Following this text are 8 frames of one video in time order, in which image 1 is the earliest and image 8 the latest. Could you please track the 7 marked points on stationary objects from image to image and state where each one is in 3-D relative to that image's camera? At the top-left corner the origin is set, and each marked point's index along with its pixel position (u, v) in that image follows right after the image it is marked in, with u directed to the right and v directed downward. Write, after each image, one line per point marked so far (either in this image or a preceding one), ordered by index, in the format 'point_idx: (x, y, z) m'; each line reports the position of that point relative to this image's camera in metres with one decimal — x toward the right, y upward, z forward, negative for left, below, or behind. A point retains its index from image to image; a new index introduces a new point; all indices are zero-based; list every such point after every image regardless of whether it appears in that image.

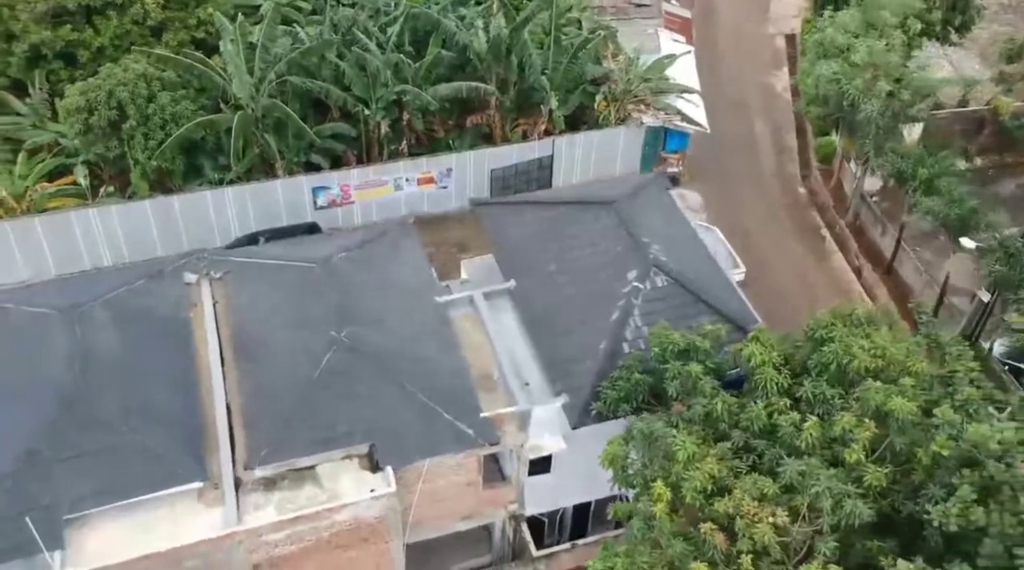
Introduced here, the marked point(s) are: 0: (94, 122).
0: (-8.4, +3.2, +19.0) m
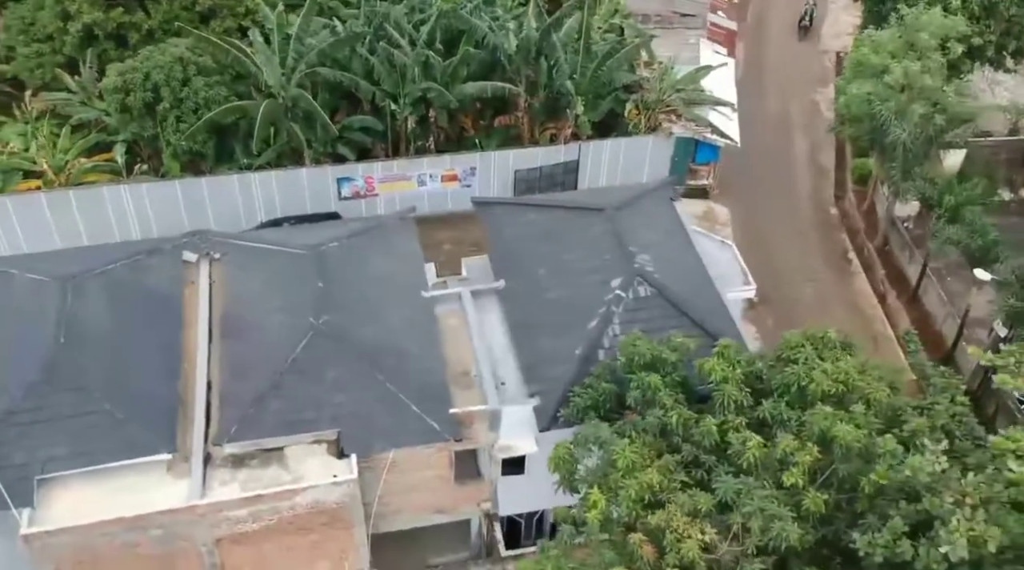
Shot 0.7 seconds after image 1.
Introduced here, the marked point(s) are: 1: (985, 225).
0: (-7.9, +3.8, +19.7) m
1: (+8.4, +1.1, +16.8) m
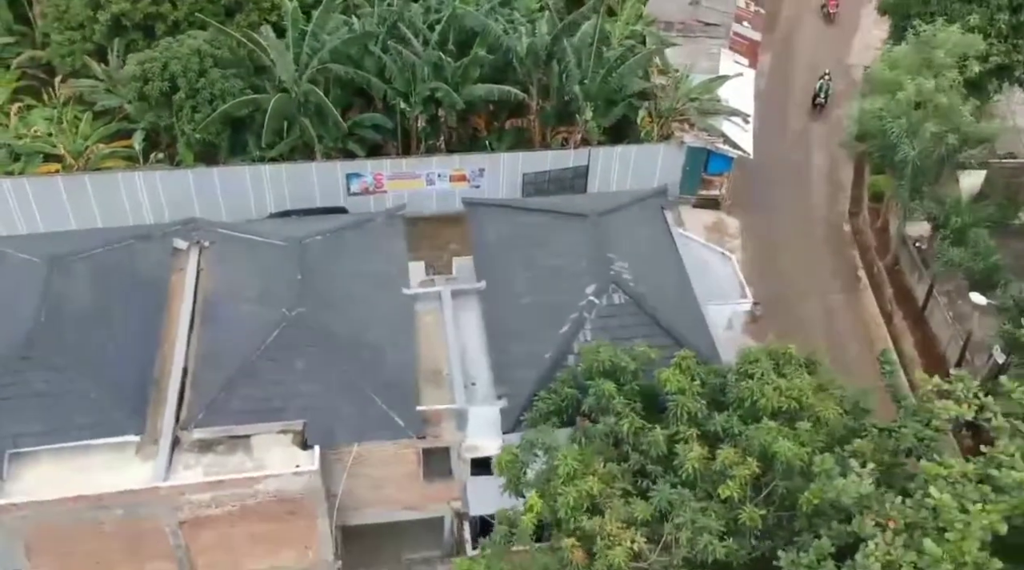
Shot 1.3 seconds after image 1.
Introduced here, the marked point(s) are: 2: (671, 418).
0: (-7.7, +4.1, +20.1) m
1: (+8.3, +0.7, +16.5) m
2: (+1.8, -1.4, +10.2) m
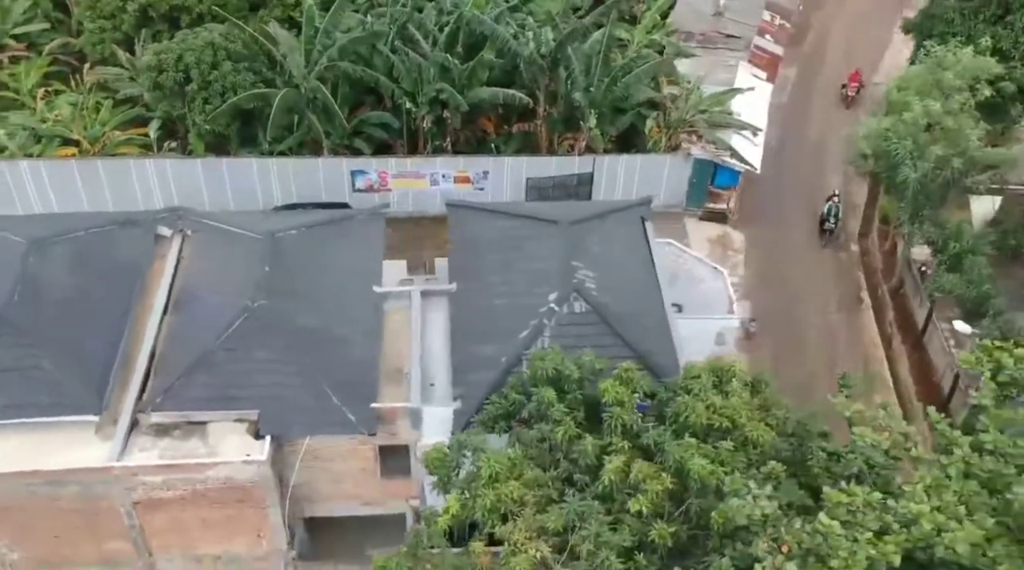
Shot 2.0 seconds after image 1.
0: (-7.6, +4.4, +20.6) m
1: (+8.0, +0.2, +16.1) m
2: (+1.0, -1.6, +10.2) m
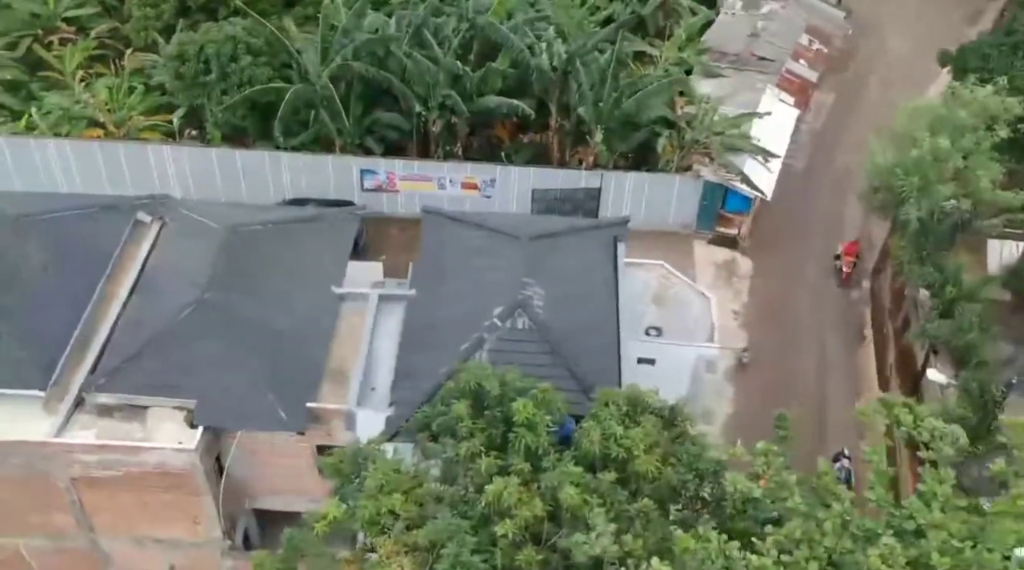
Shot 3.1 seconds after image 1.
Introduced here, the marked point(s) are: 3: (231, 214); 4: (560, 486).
0: (-7.3, +4.8, +21.2) m
1: (+7.5, -0.6, +15.4) m
2: (0.0, -1.8, +10.1) m
3: (-4.5, +1.1, +15.2) m
4: (+0.4, -1.8, +8.7) m
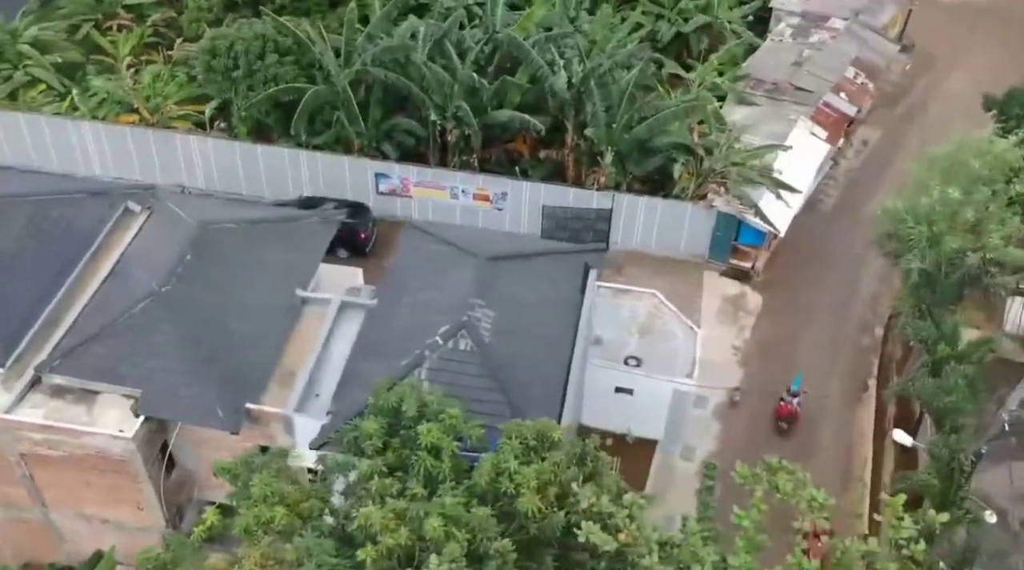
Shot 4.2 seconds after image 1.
0: (-6.8, +5.0, +21.7) m
1: (+6.9, -1.5, +14.7) m
2: (-1.1, -2.0, +10.1) m
3: (-4.8, +1.2, +15.6) m
4: (-0.8, -2.1, +8.6) m
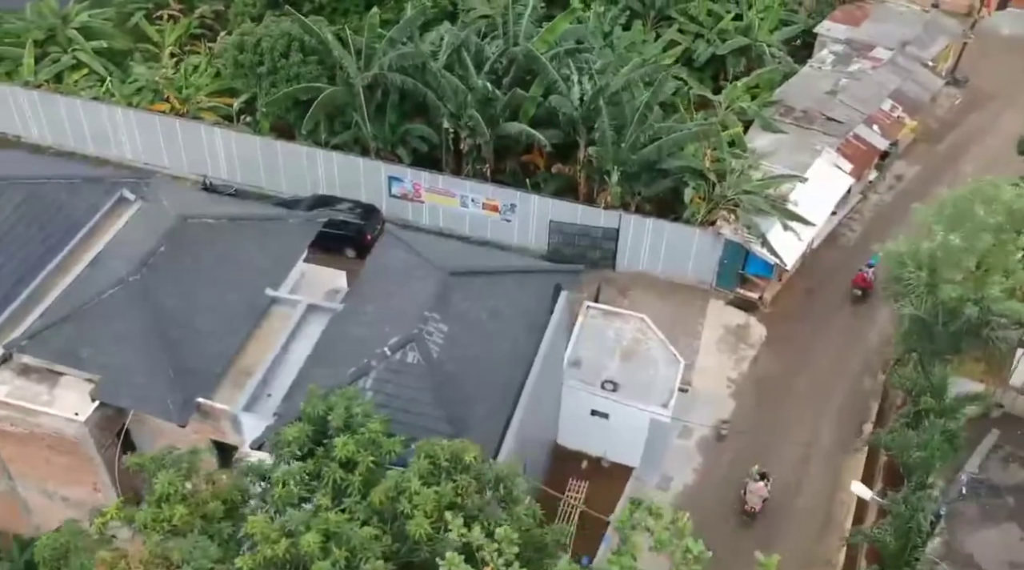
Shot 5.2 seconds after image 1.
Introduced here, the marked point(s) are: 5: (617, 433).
0: (-6.3, +5.2, +22.2) m
1: (+6.3, -2.3, +14.1) m
2: (-2.1, -2.1, +10.1) m
3: (-5.1, +1.4, +15.9) m
4: (-1.9, -2.2, +8.7) m
5: (+1.9, -2.6, +16.9) m
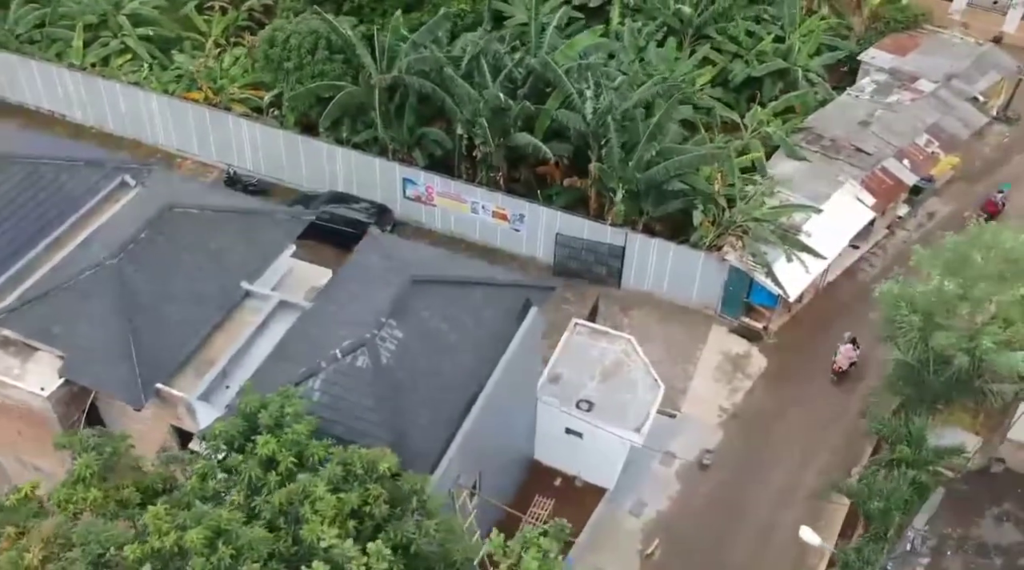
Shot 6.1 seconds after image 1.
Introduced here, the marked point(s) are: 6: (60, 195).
0: (-5.7, +5.5, +22.7) m
1: (+5.6, -2.9, +13.6) m
2: (-3.0, -2.1, +10.3) m
3: (-5.3, +1.6, +16.3) m
4: (-2.9, -2.2, +8.8) m
5: (+1.4, -3.0, +16.8) m
6: (-7.5, +1.5, +15.7) m
